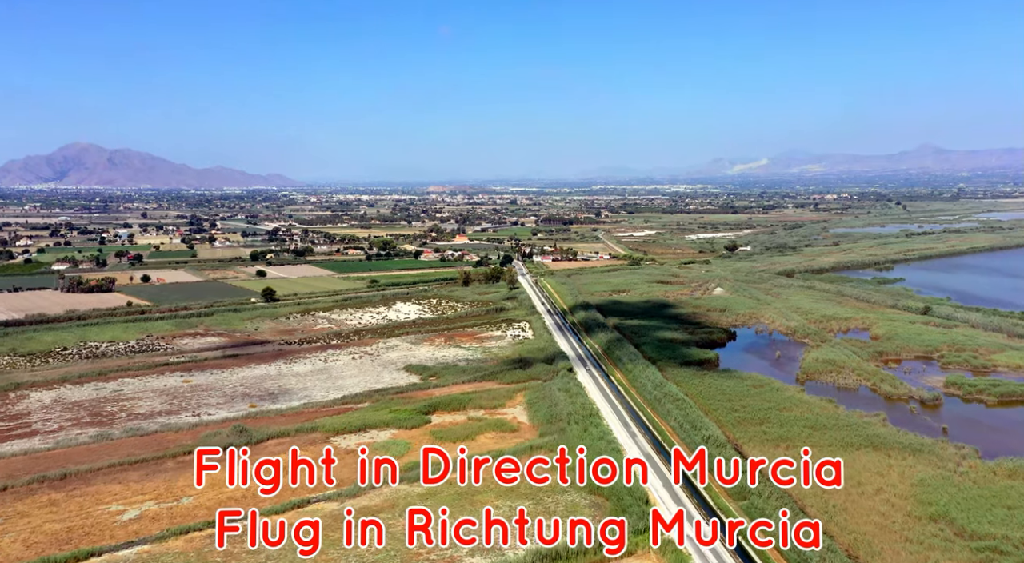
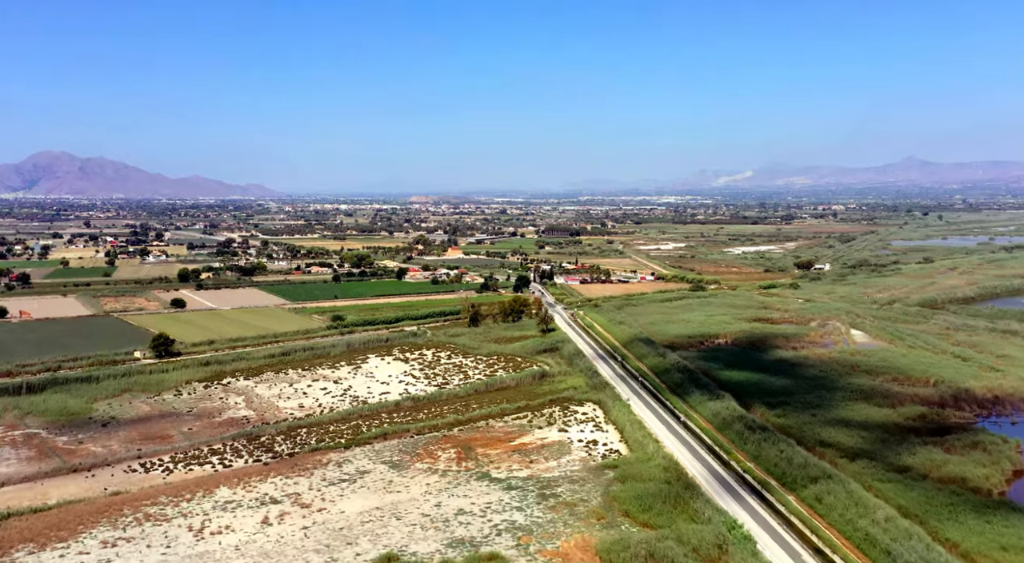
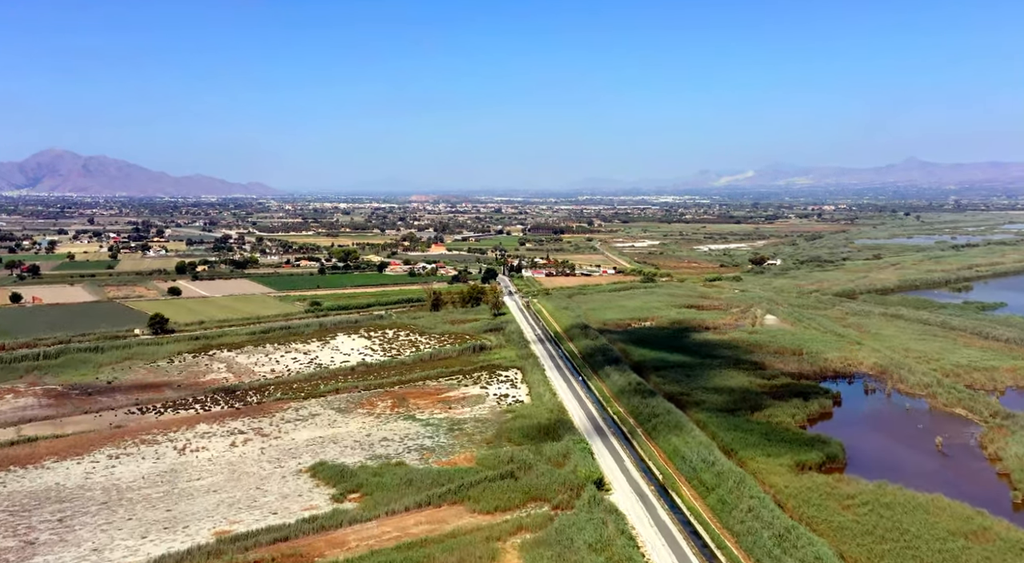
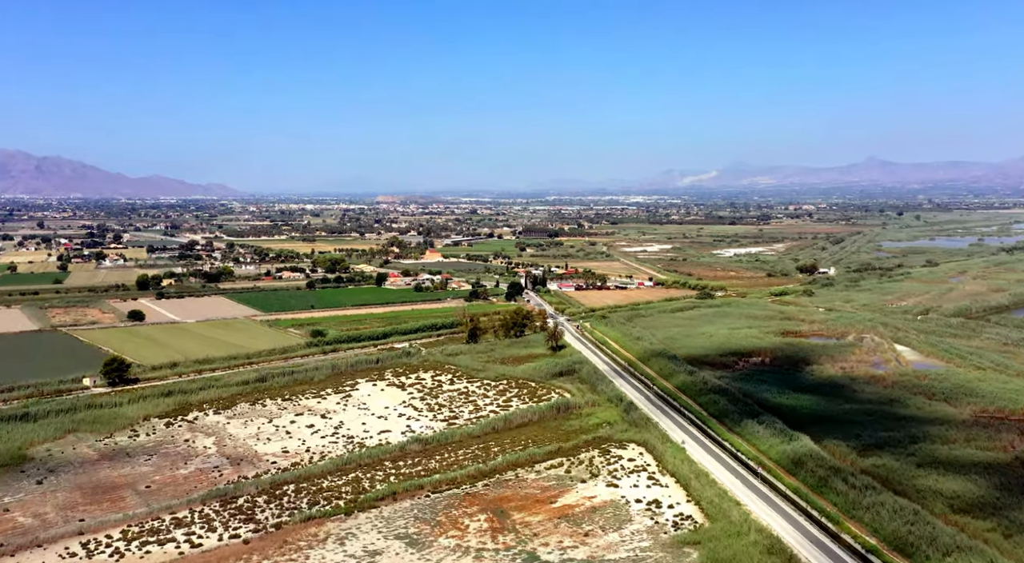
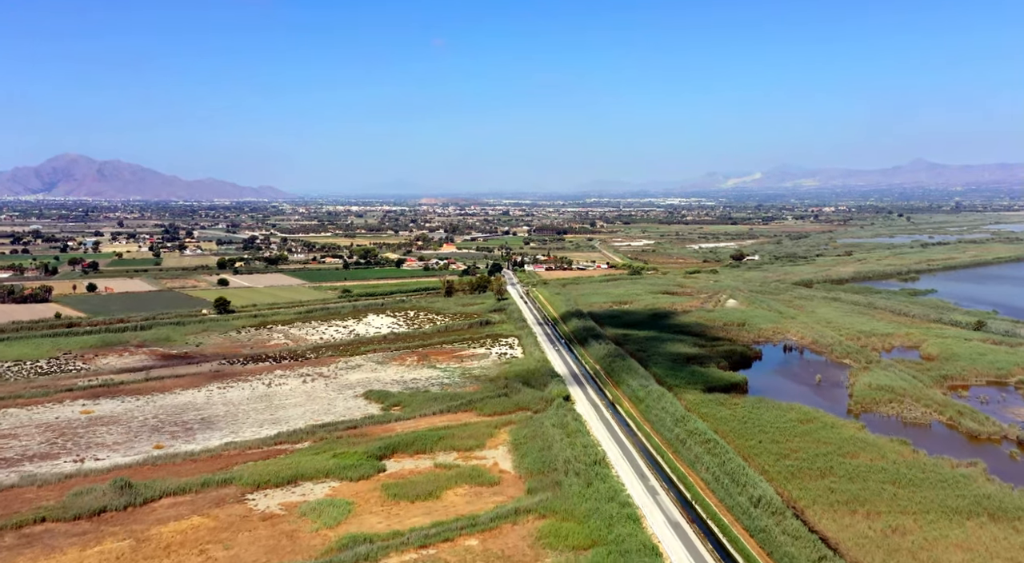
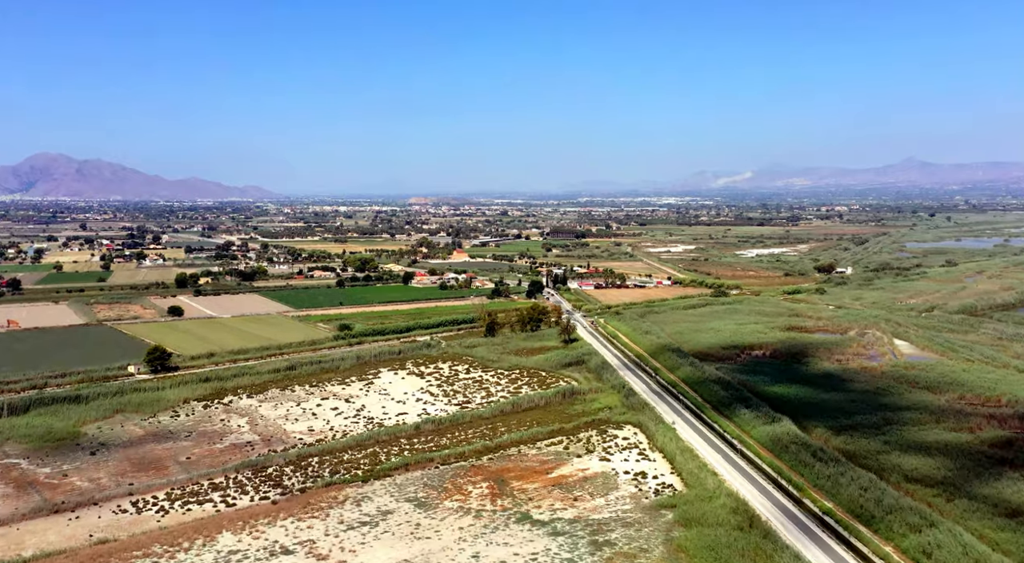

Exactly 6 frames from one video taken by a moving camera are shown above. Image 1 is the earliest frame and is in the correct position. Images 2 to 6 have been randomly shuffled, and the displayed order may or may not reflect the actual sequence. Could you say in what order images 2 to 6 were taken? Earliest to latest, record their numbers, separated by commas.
5, 3, 2, 6, 4
